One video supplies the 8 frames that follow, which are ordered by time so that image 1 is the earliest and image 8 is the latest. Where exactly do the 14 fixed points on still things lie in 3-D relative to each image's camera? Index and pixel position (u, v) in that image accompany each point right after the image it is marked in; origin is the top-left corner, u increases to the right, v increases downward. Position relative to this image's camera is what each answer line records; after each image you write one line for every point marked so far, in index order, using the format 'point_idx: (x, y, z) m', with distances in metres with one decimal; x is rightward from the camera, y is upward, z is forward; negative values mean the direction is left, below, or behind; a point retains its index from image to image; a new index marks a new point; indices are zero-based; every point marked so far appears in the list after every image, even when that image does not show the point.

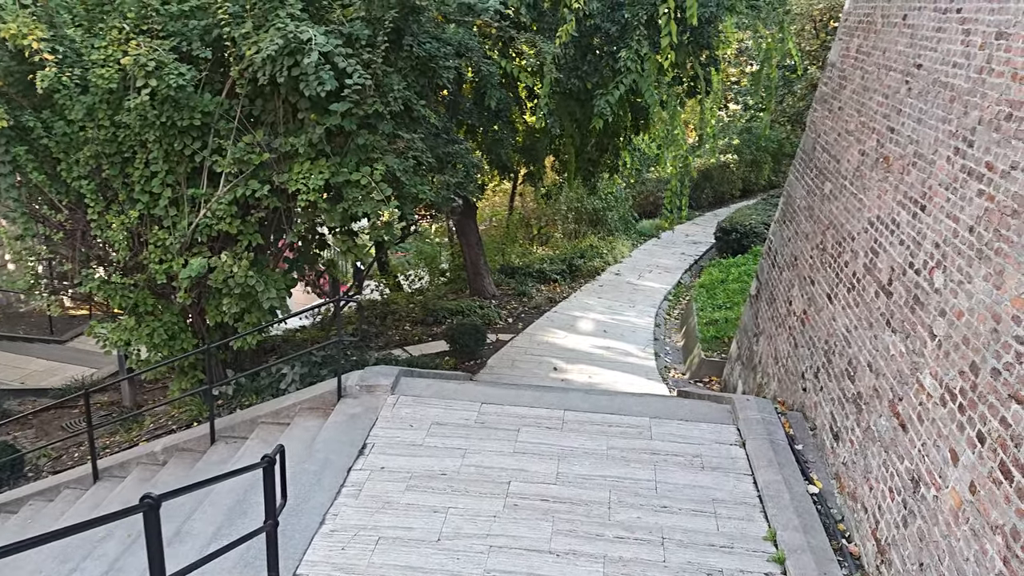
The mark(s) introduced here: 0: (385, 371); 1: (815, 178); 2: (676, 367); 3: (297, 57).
0: (-0.7, -0.5, +4.8) m
1: (+2.0, +0.7, +5.6) m
2: (+1.6, -0.8, +8.4) m
3: (-1.0, +1.1, +4.0) m
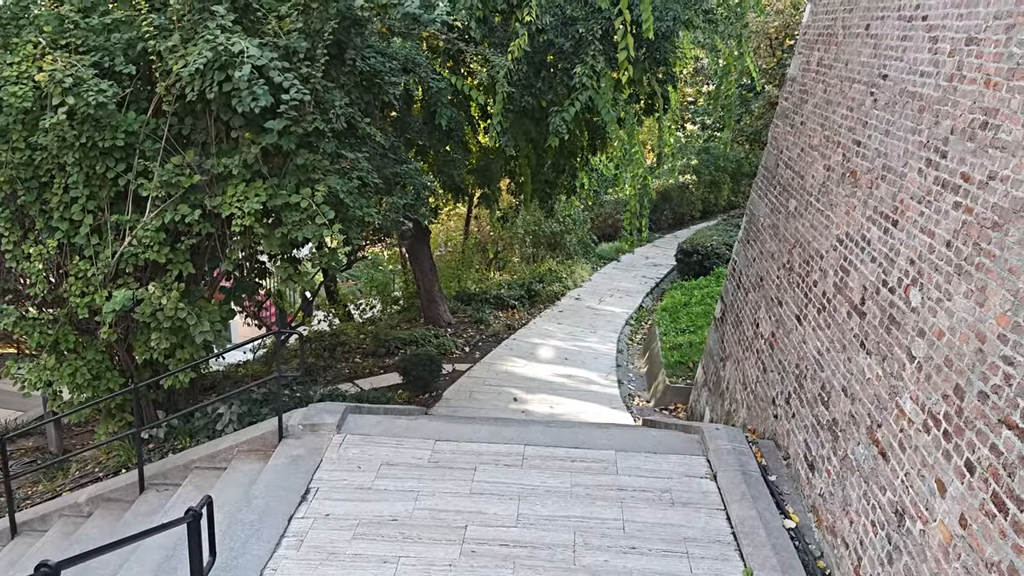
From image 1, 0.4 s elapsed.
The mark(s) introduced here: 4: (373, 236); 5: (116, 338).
0: (-0.9, -0.6, +4.5) m
1: (+1.7, +0.6, +5.4) m
2: (+1.2, -1.0, +8.2) m
3: (-1.2, +0.9, +3.7) m
4: (-0.9, +0.3, +5.6) m
5: (-2.1, -0.3, +4.5) m
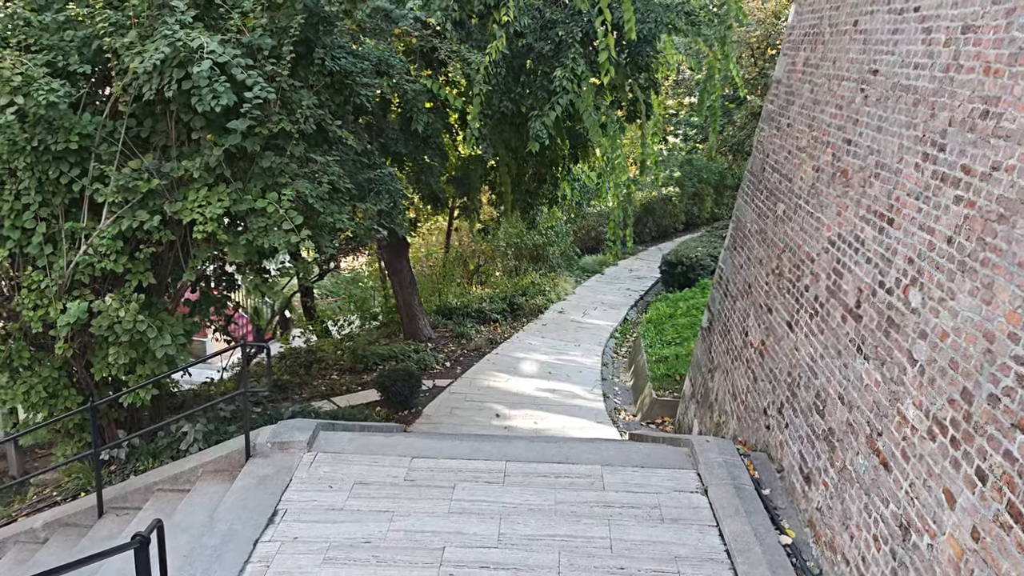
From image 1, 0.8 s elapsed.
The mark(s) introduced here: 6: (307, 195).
0: (-1.0, -0.7, +4.3) m
1: (+1.6, +0.5, +5.3) m
2: (+1.1, -1.1, +8.0) m
3: (-1.3, +0.9, +3.5) m
4: (-1.1, +0.3, +5.3) m
5: (-2.2, -0.3, +4.3) m
6: (-0.9, +0.4, +3.9) m
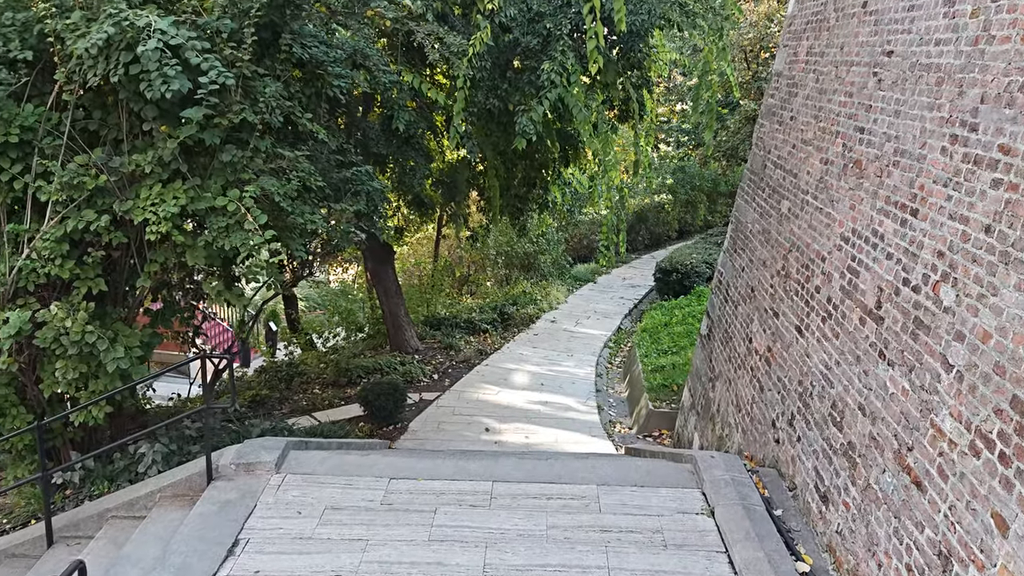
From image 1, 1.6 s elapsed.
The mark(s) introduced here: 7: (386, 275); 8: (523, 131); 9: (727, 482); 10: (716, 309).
0: (-1.1, -0.7, +3.9) m
1: (+1.5, +0.5, +5.0) m
2: (+1.0, -1.2, +7.7) m
3: (-1.4, +0.9, +3.2) m
4: (-1.1, +0.2, +5.0) m
5: (-2.2, -0.4, +3.9) m
6: (-1.0, +0.4, +3.6) m
7: (-1.3, +0.1, +8.7) m
8: (+0.1, +1.0, +5.6) m
9: (+0.9, -0.8, +3.6) m
10: (+1.4, -0.1, +5.7) m
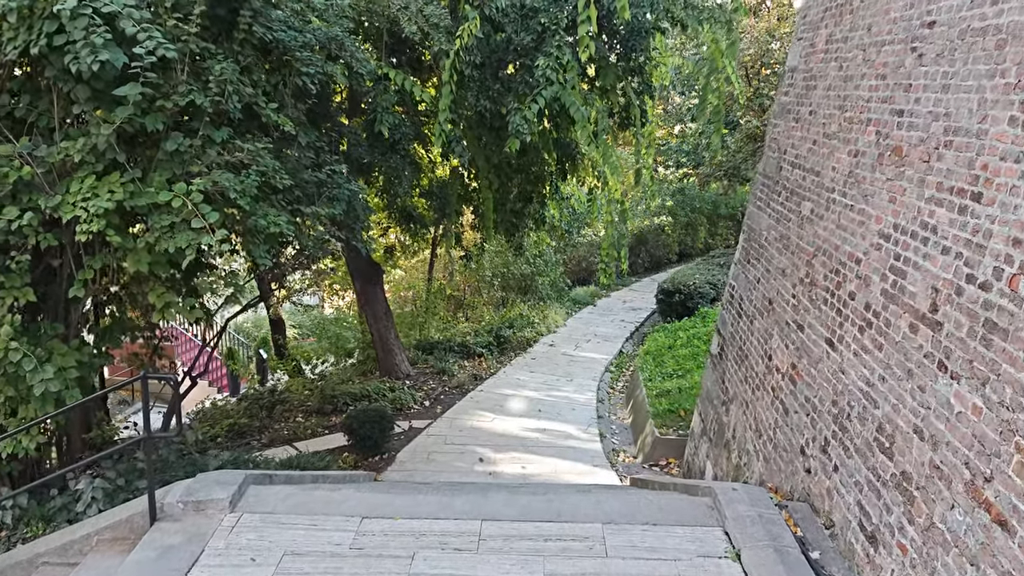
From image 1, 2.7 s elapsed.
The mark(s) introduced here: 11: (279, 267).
0: (-1.1, -0.8, +3.4) m
1: (+1.4, +0.4, +4.5) m
2: (+0.9, -1.3, +7.1) m
3: (-1.4, +0.9, +2.7) m
4: (-1.2, +0.1, +4.5) m
5: (-2.3, -0.4, +3.4) m
6: (-1.0, +0.4, +3.1) m
7: (-1.3, -0.1, +8.2) m
8: (0.0, +0.9, +5.1) m
9: (+0.9, -0.8, +3.1) m
10: (+1.3, -0.2, +5.3) m
11: (-1.2, +0.1, +4.6) m
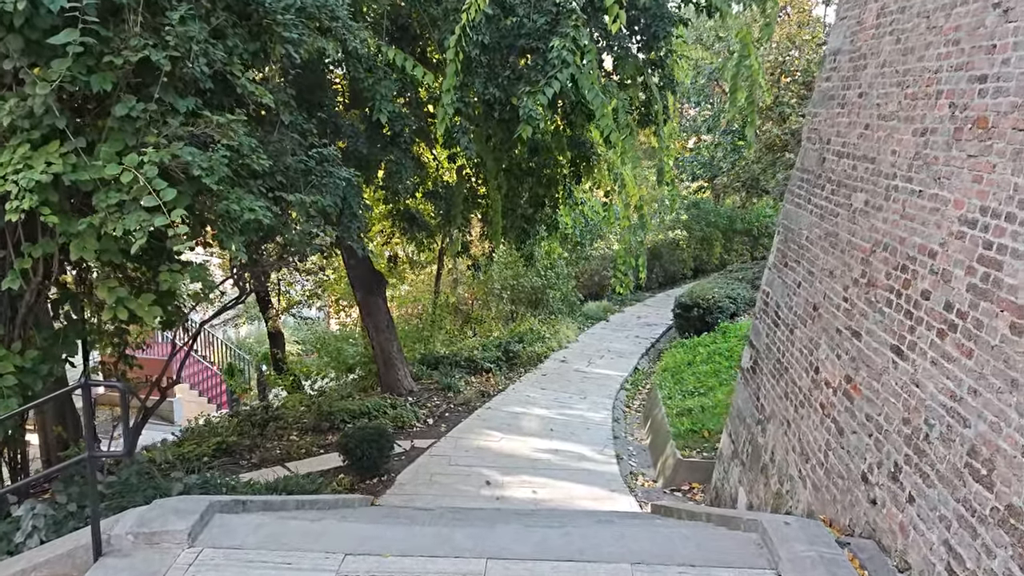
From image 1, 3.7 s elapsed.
0: (-1.1, -0.7, +2.9) m
1: (+1.5, +0.4, +4.0) m
2: (+1.0, -1.4, +6.6) m
3: (-1.4, +0.9, +2.3) m
4: (-1.1, +0.1, +4.1) m
5: (-2.2, -0.4, +3.0) m
6: (-1.0, +0.4, +2.6) m
7: (-1.2, -0.2, +7.7) m
8: (+0.1, +0.9, +4.6) m
9: (+0.9, -0.8, +2.6) m
10: (+1.4, -0.3, +4.7) m
11: (-1.2, +0.1, +4.1) m
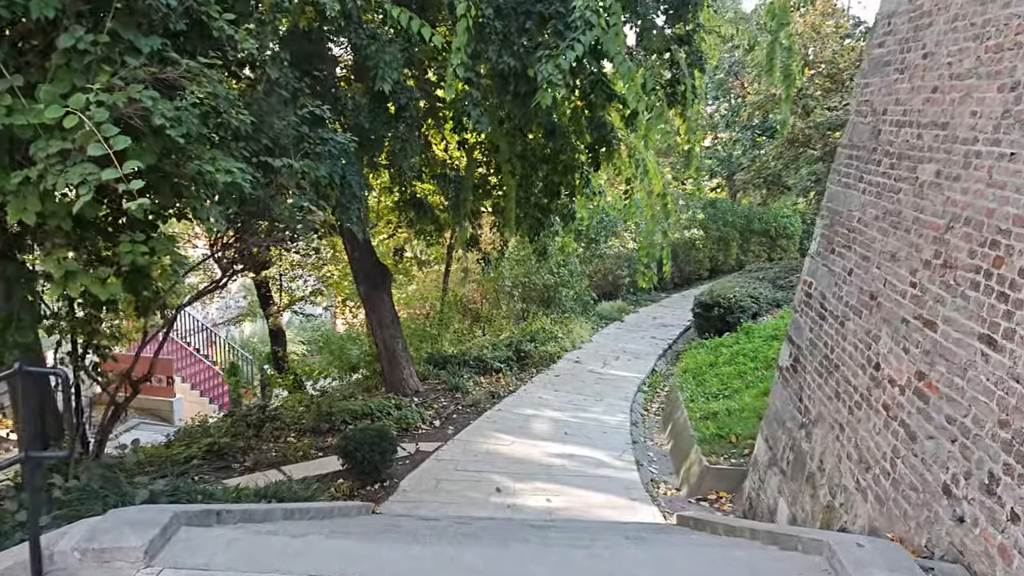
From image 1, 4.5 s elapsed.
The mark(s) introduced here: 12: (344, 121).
0: (-1.0, -0.7, +2.5) m
1: (+1.6, +0.5, +3.6) m
2: (+1.1, -1.4, +6.1) m
3: (-1.3, +1.0, +1.9) m
4: (-1.1, +0.2, +3.6) m
5: (-2.2, -0.3, +2.5) m
6: (-0.9, +0.5, +2.2) m
7: (-1.1, -0.1, +7.3) m
8: (+0.2, +1.0, +4.2) m
9: (+1.0, -0.8, +2.1) m
10: (+1.5, -0.2, +4.3) m
11: (-1.1, +0.2, +3.7) m
12: (-0.9, +0.9, +4.5) m
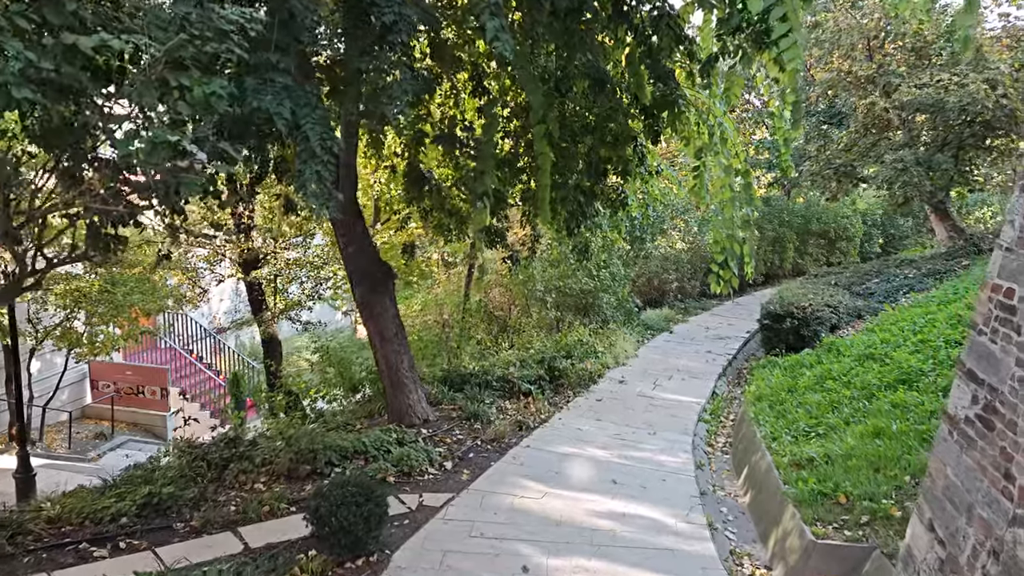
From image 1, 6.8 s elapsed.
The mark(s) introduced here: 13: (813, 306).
0: (-1.0, -0.7, +1.0) m
1: (+1.7, +0.5, +2.0) m
2: (+1.3, -1.4, +4.6) m
3: (-1.3, +1.0, +0.4) m
4: (-1.0, +0.2, +2.2) m
5: (-2.1, -0.3, +1.1) m
6: (-0.9, +0.5, +0.8) m
7: (-0.9, -0.1, +5.9) m
8: (+0.3, +0.9, +2.7) m
9: (+1.0, -0.8, +0.6) m
10: (+1.6, -0.2, +2.8) m
11: (-1.0, +0.2, +2.2) m
12: (-0.8, +0.9, +3.1) m
13: (+2.9, -0.2, +8.2) m
